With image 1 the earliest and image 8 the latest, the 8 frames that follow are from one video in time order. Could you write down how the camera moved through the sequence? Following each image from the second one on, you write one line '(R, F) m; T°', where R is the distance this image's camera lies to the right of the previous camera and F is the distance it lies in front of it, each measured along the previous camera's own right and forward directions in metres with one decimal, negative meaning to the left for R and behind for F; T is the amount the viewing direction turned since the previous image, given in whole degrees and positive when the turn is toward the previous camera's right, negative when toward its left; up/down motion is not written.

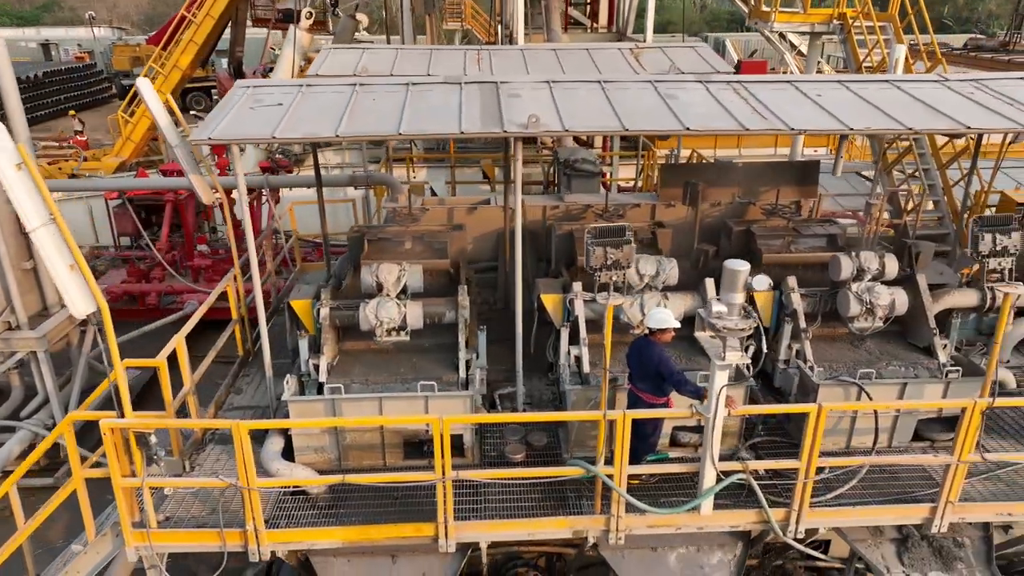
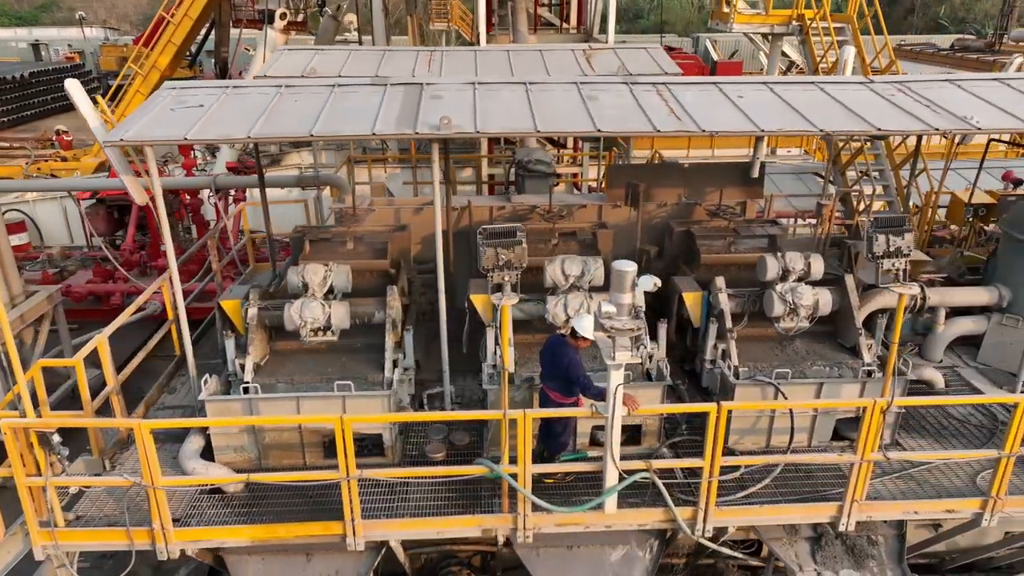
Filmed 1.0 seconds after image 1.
(+0.7, 0.0) m; 0°
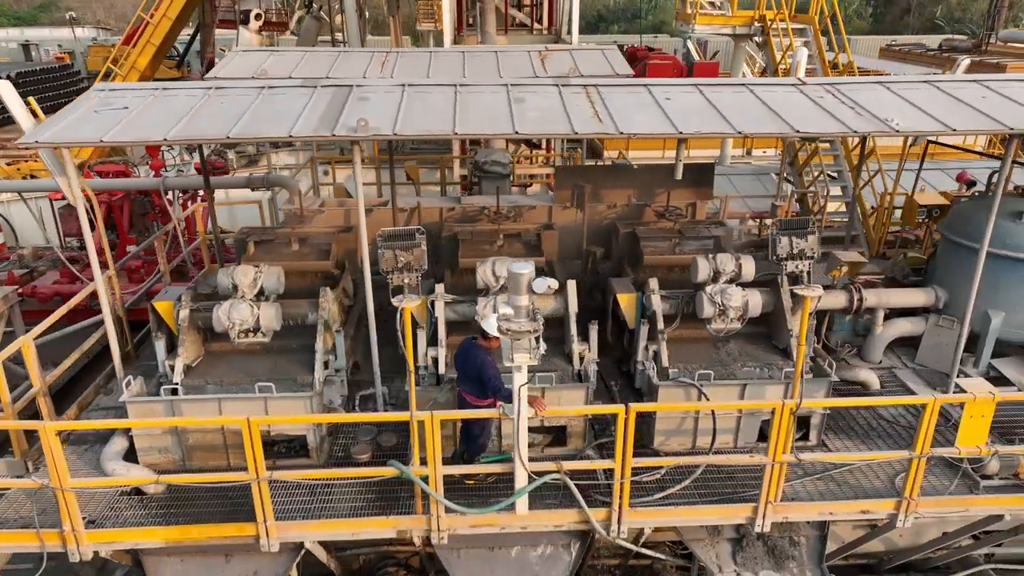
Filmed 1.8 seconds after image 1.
(+0.7, 0.0) m; 0°
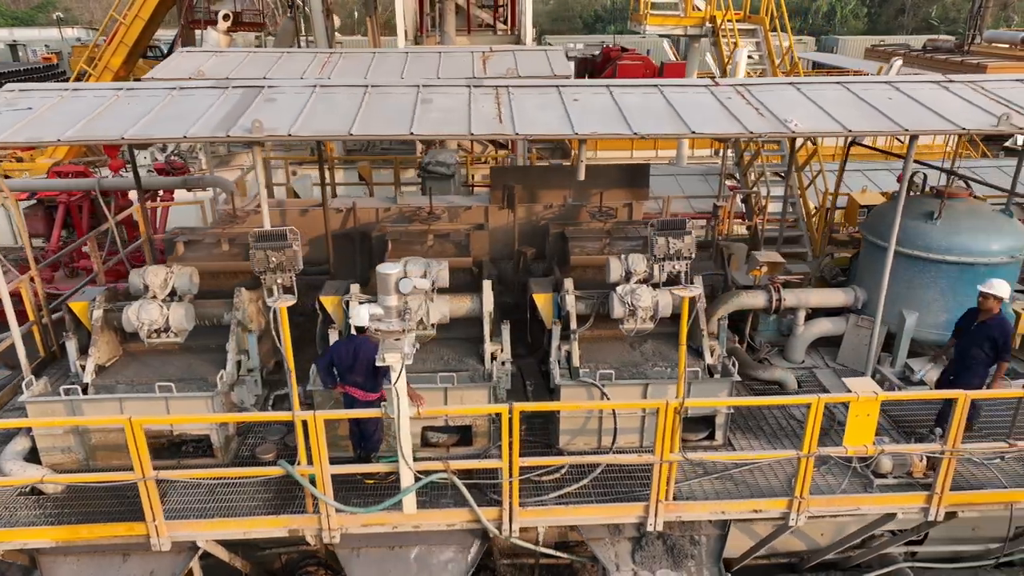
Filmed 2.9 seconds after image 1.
(+0.9, 0.0) m; 0°
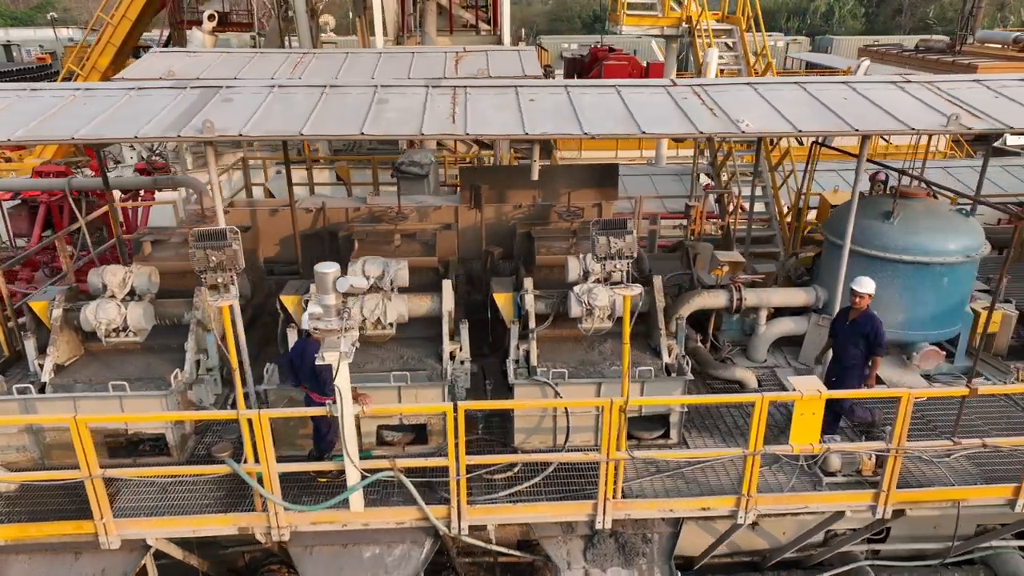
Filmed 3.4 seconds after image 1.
(+0.4, 0.0) m; 0°
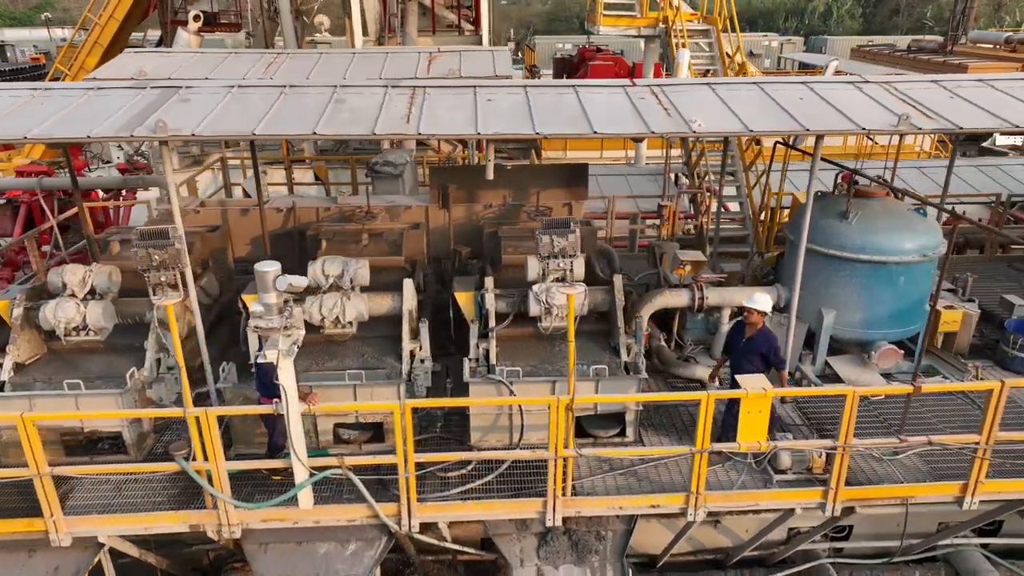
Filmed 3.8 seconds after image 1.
(+0.4, 0.0) m; 0°
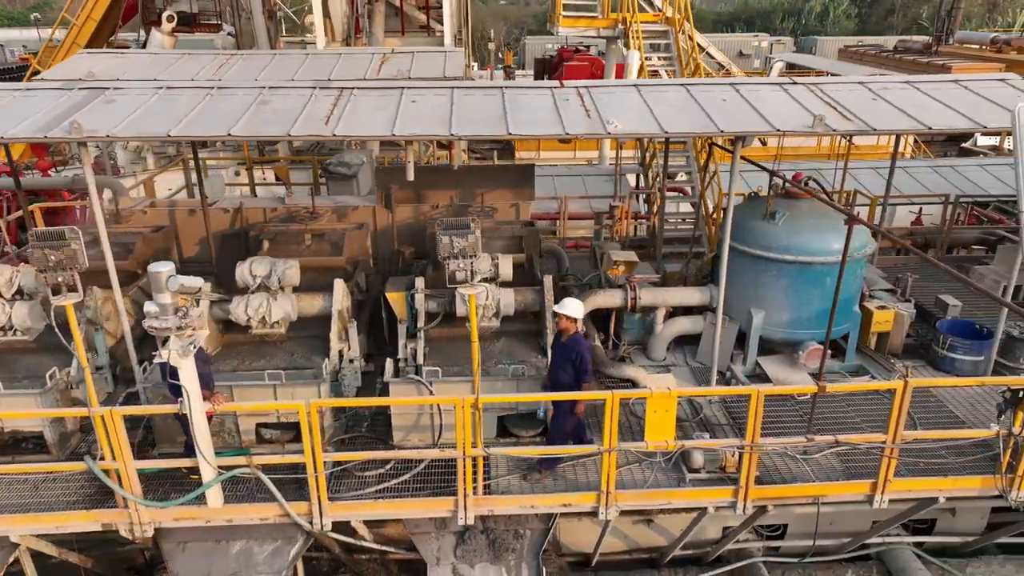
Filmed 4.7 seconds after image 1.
(+0.7, 0.0) m; 0°
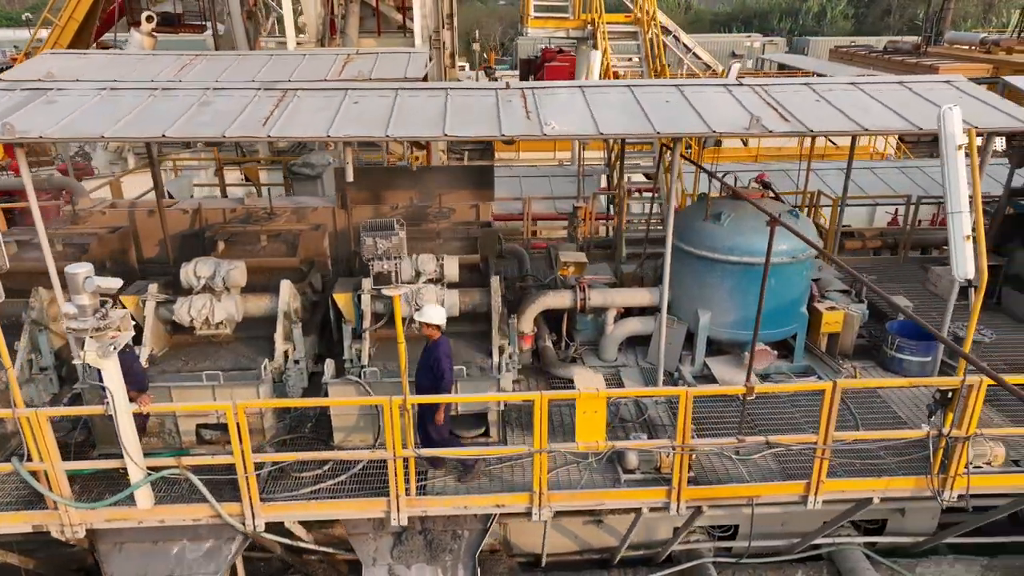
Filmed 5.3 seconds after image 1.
(+0.6, 0.0) m; 0°
